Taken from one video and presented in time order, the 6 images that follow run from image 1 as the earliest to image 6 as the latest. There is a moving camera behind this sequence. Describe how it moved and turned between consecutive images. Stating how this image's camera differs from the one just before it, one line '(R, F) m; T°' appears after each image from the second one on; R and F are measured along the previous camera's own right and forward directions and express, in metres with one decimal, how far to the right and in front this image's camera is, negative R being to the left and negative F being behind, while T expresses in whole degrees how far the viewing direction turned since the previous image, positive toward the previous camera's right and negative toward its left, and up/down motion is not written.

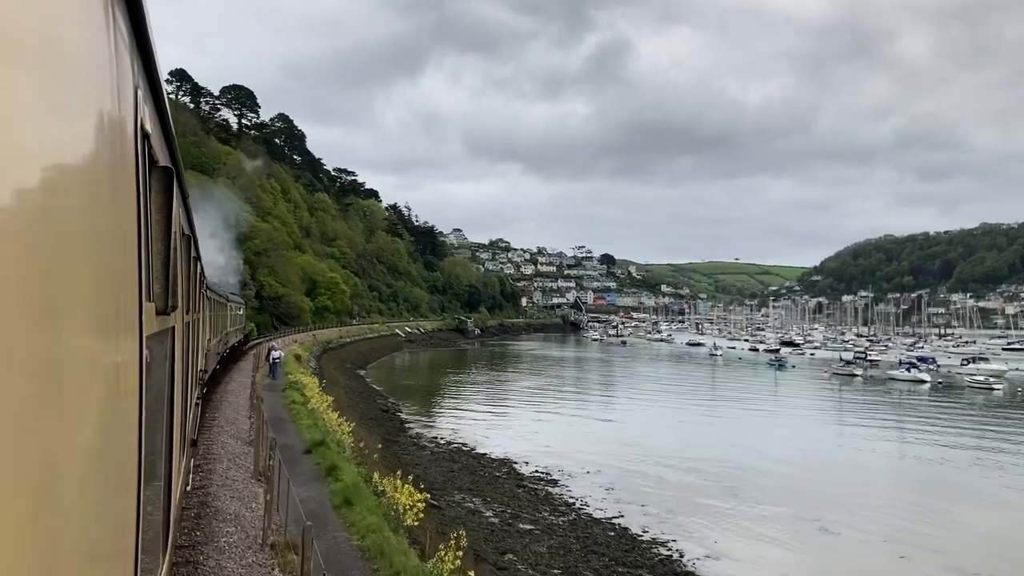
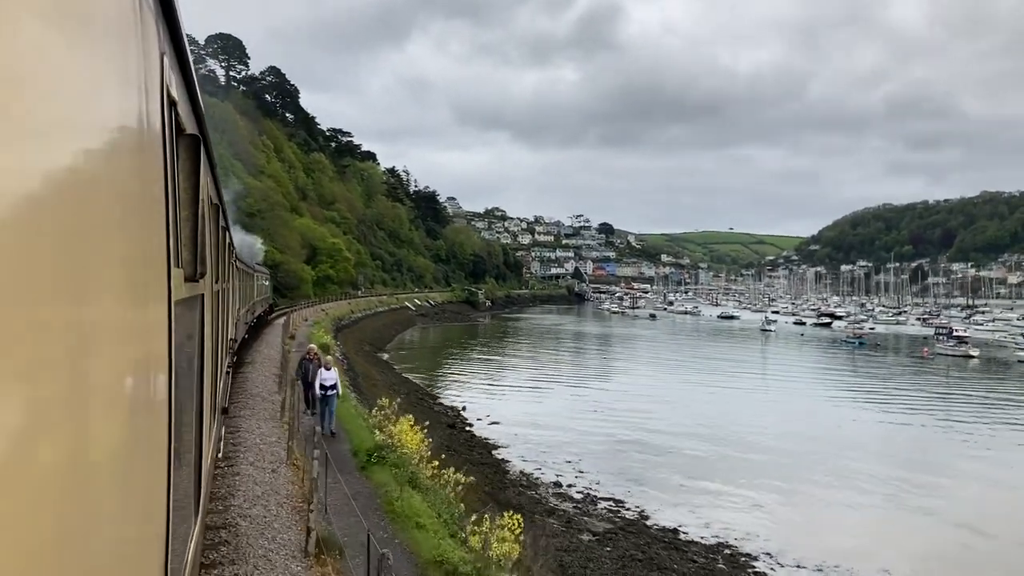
(-0.9, +2.1) m; +1°
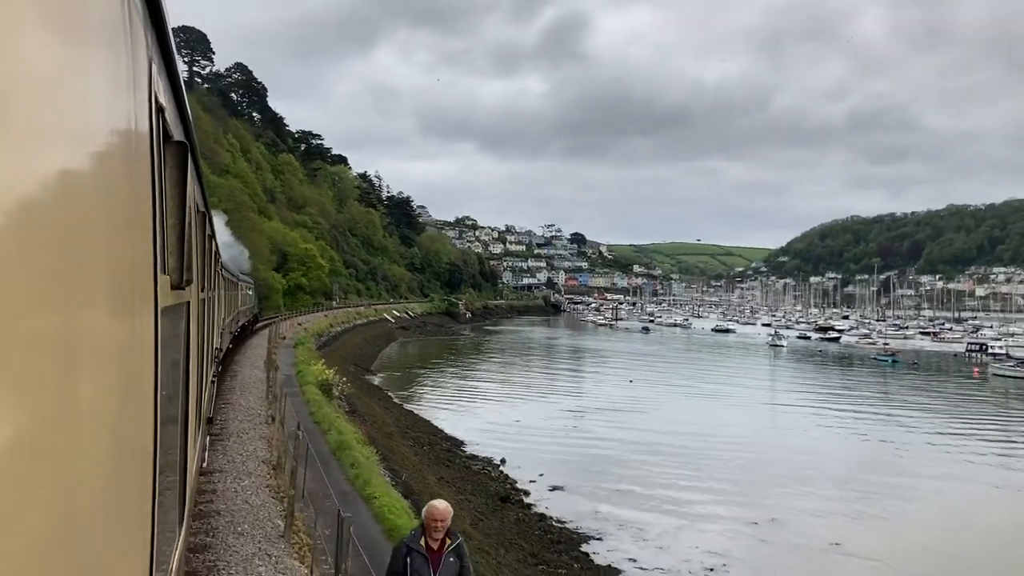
(-0.5, +1.4) m; +3°
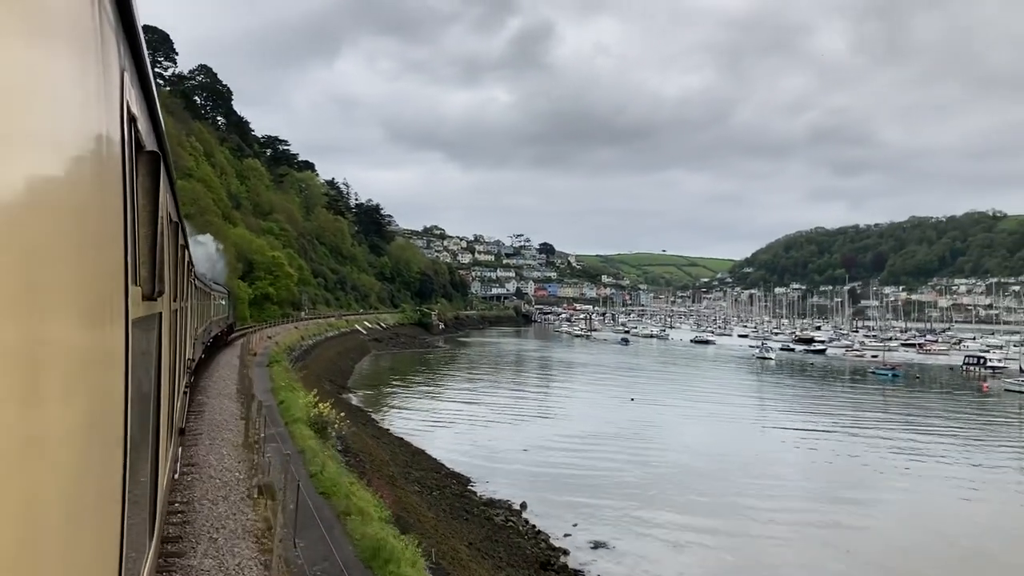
(-0.3, +0.7) m; +3°
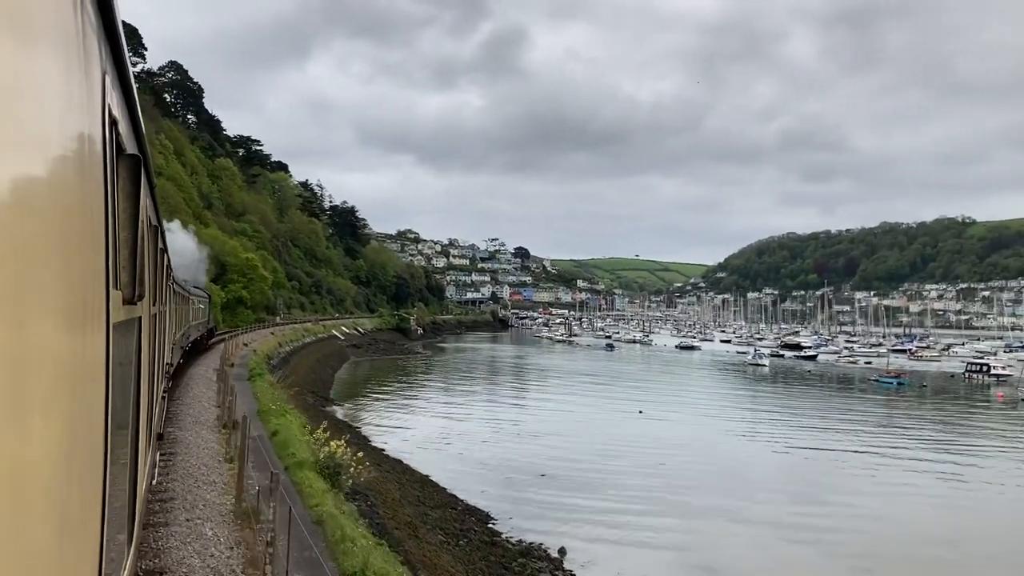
(-0.3, +0.6) m; +2°
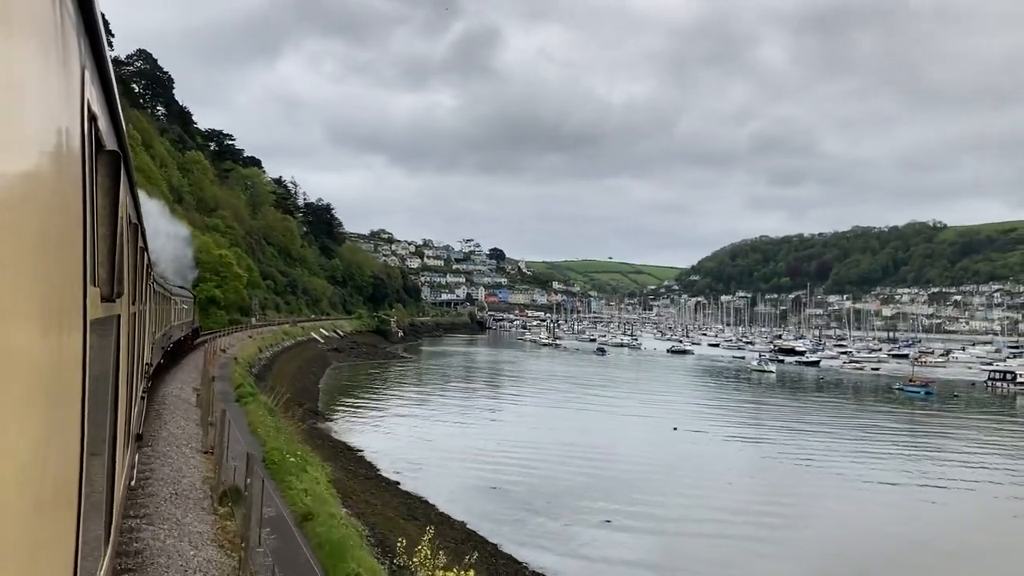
(-0.4, +0.8) m; +2°
